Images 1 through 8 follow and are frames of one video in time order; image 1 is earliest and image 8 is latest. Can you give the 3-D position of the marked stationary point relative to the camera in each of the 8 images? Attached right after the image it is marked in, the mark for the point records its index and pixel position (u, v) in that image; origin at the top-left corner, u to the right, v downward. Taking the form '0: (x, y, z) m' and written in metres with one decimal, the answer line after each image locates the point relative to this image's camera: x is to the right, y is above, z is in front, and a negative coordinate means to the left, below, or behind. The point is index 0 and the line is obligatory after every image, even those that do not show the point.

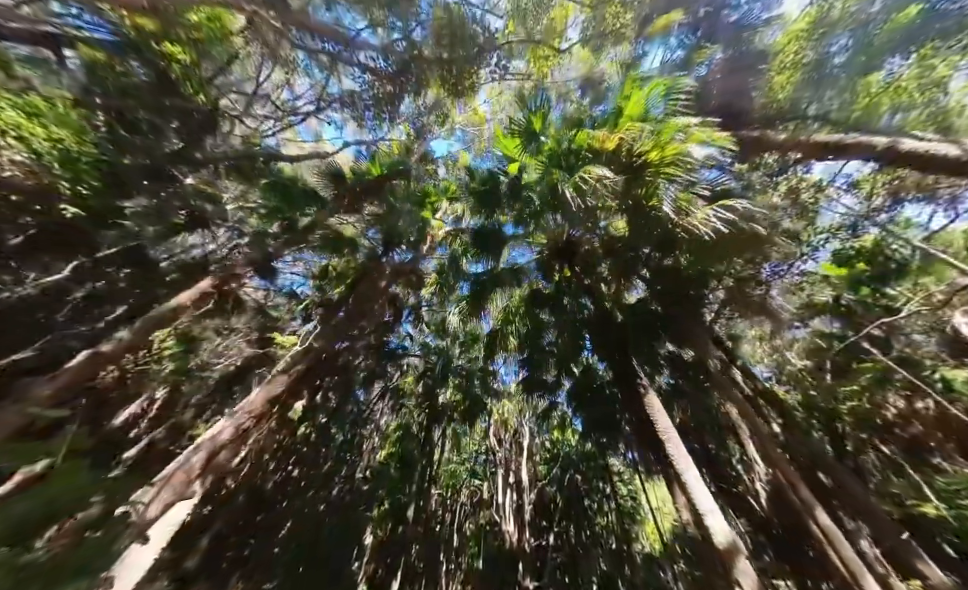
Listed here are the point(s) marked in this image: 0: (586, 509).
0: (+3.2, -6.6, +8.9) m
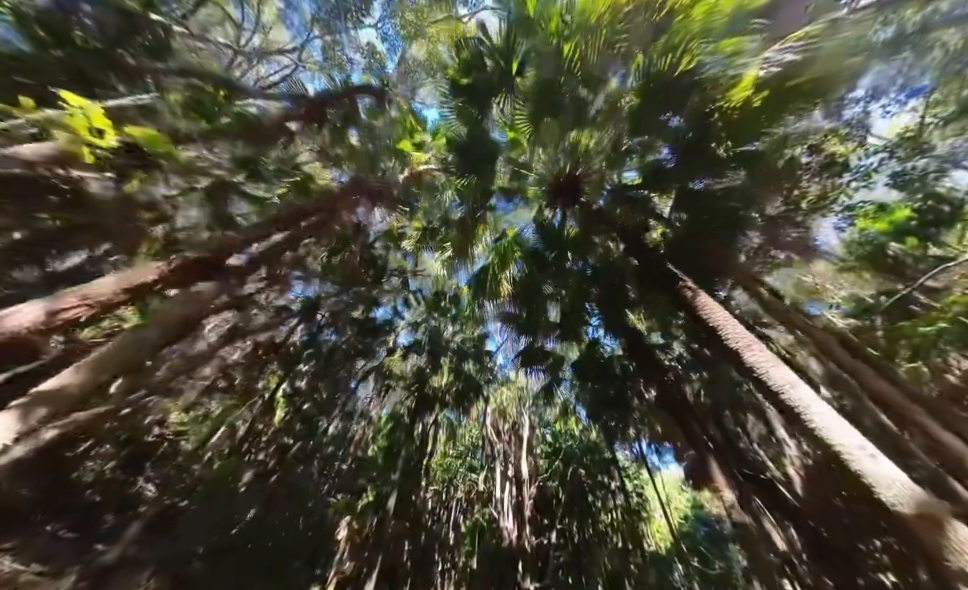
0: (+3.1, -6.1, +8.3) m
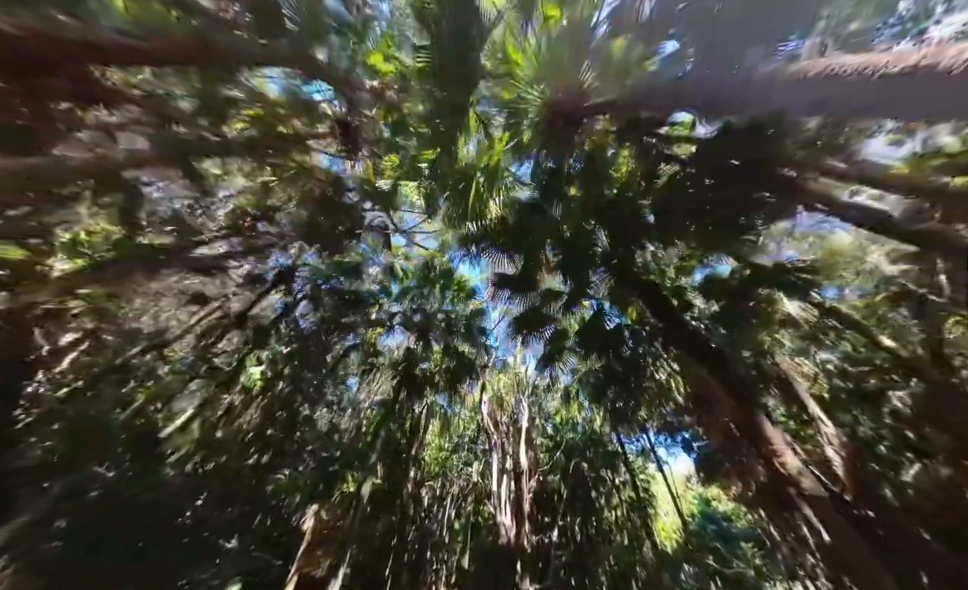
0: (+3.0, -5.6, +7.8) m
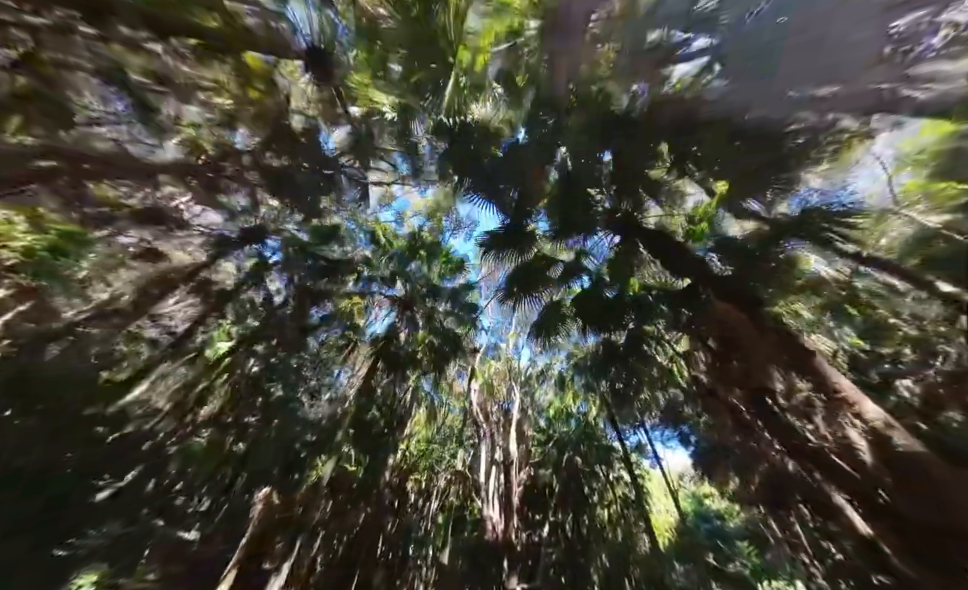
0: (+2.7, -5.2, +7.4) m
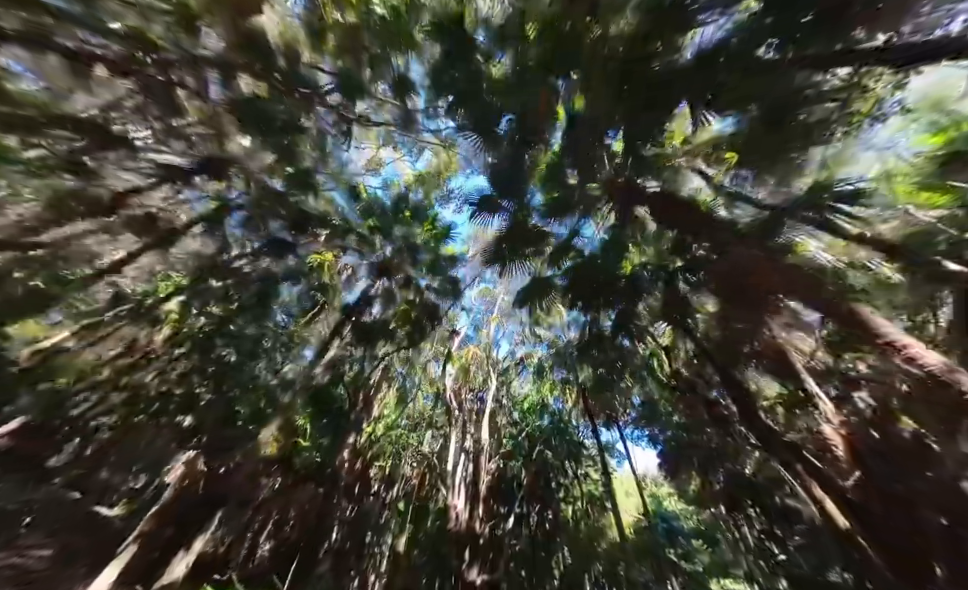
0: (+1.8, -5.0, +7.3) m
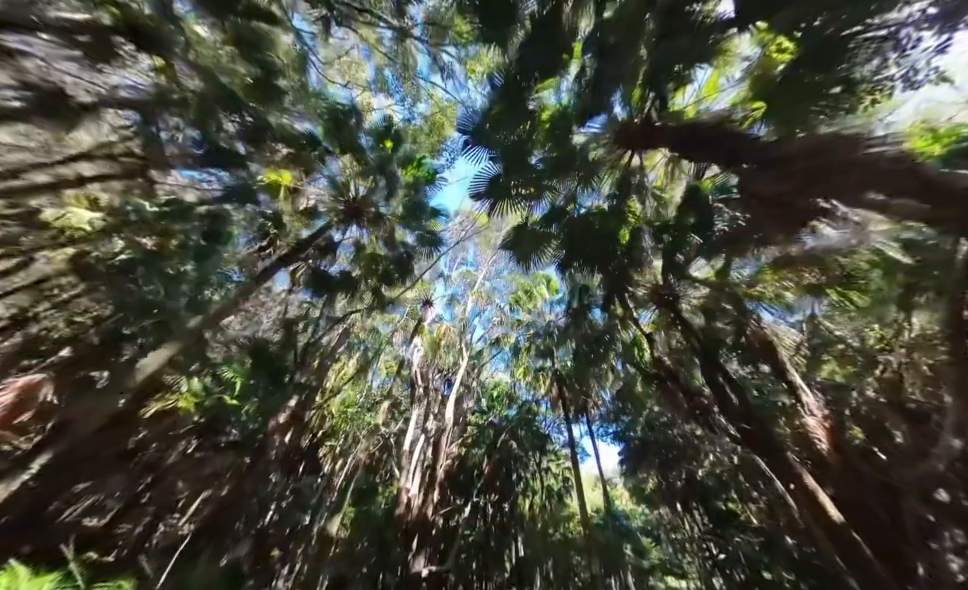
0: (+0.7, -4.6, +7.1) m
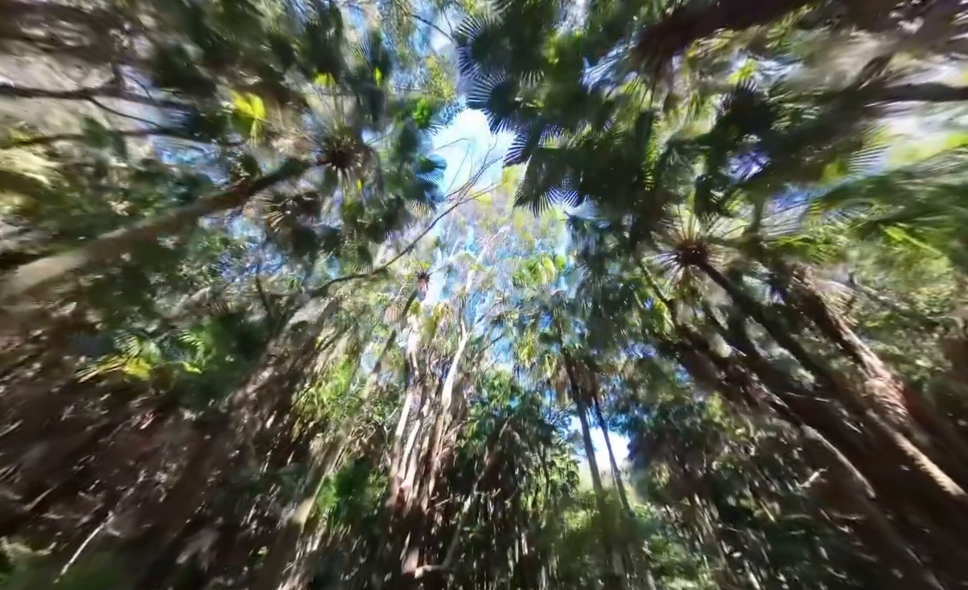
0: (+0.8, -4.2, +6.6) m
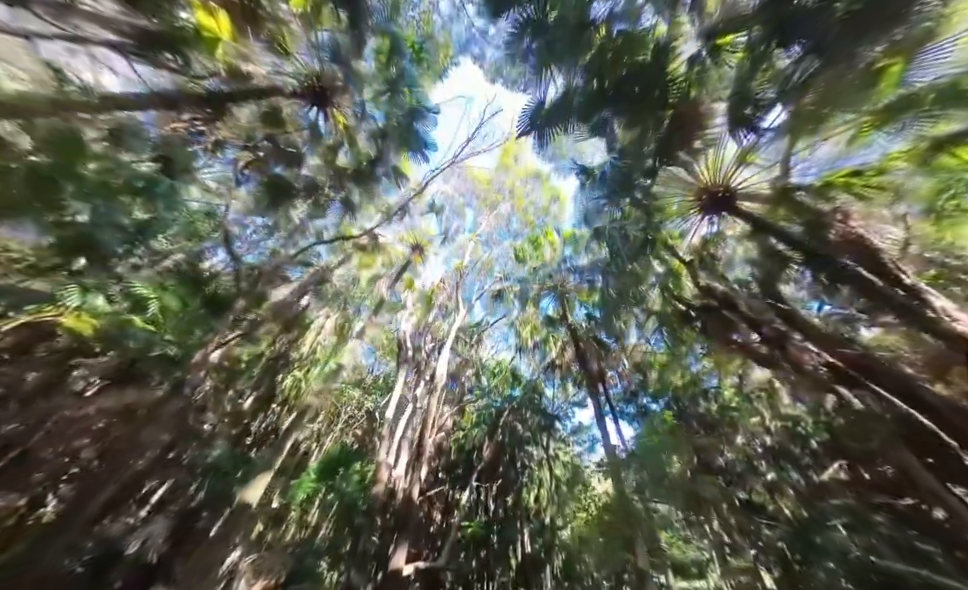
0: (+0.8, -3.7, +6.2) m
